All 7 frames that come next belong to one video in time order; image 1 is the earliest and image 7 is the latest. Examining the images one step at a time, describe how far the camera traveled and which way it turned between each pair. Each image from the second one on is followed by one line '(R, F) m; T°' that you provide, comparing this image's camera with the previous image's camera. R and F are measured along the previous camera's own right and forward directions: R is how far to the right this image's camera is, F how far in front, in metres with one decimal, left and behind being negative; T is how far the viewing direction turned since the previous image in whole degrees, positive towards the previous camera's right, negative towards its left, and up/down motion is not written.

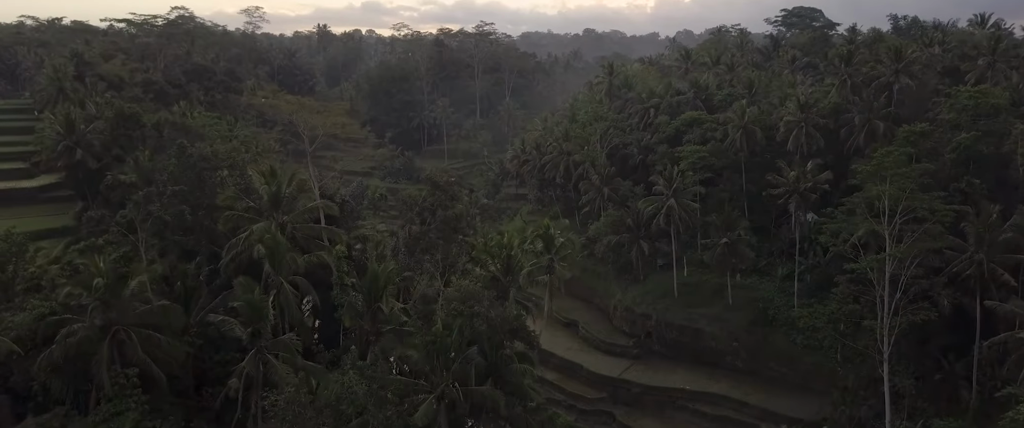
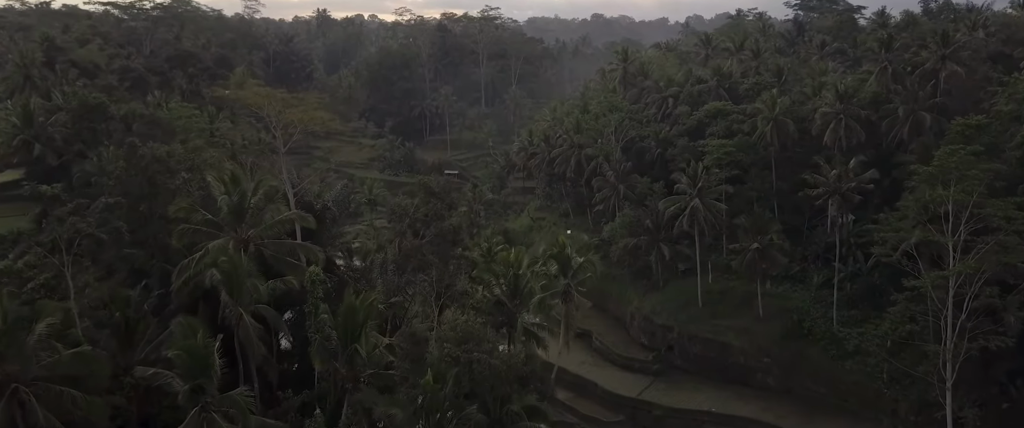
(-0.1, +3.8) m; 0°
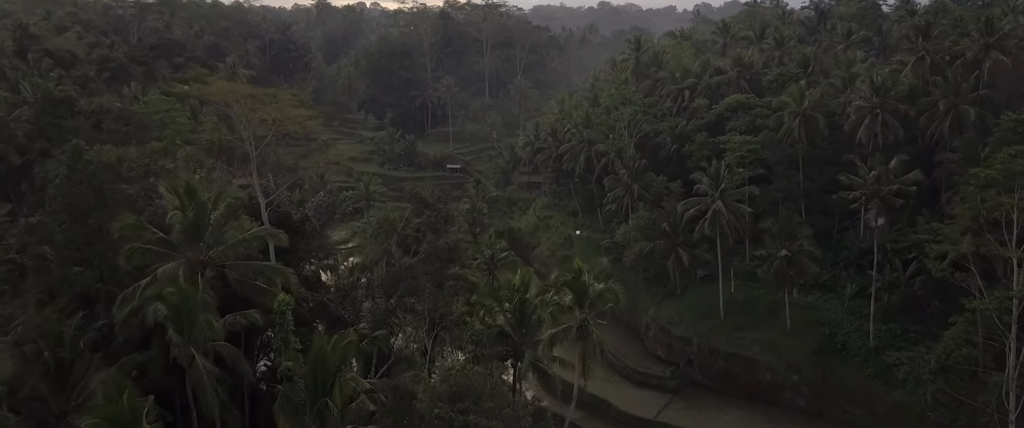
(0.0, +3.0) m; 0°
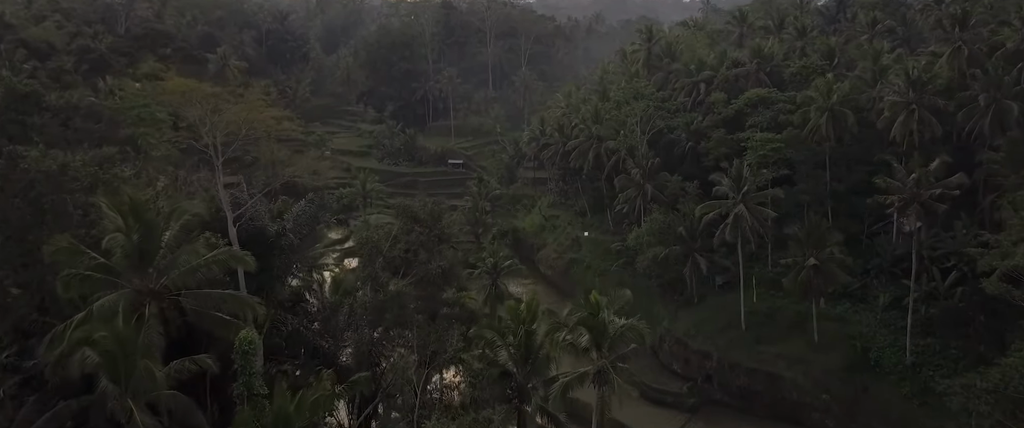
(0.0, +2.5) m; 0°
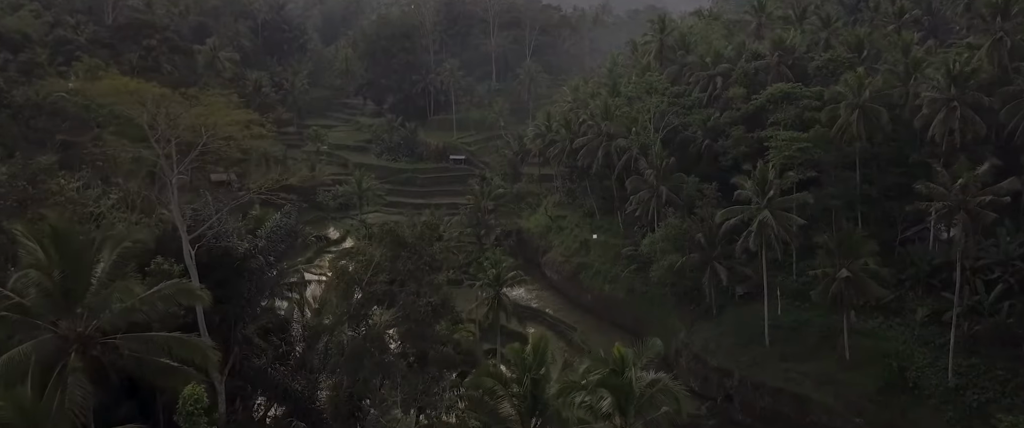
(0.0, +2.5) m; 0°
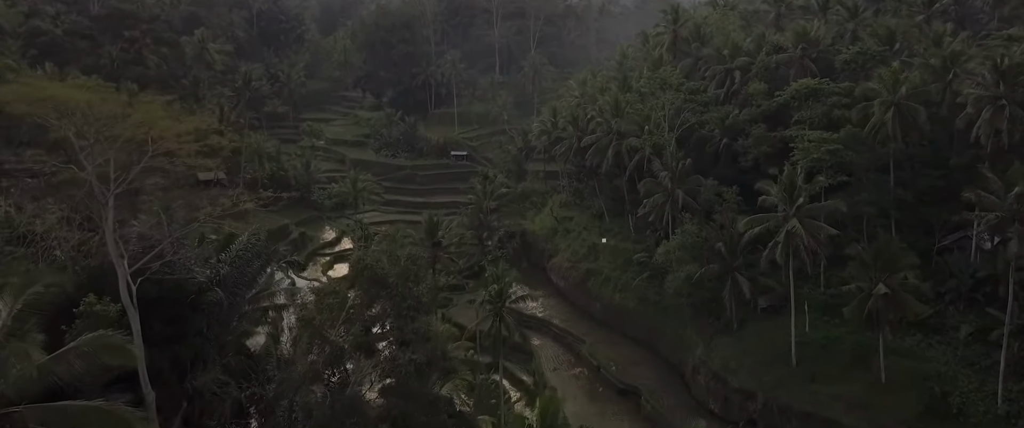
(0.0, +2.4) m; 0°
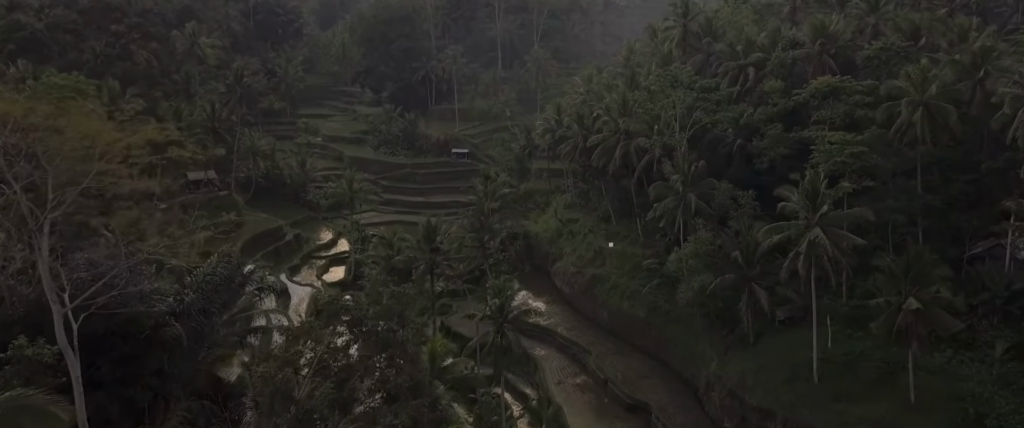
(0.0, +1.7) m; 0°
